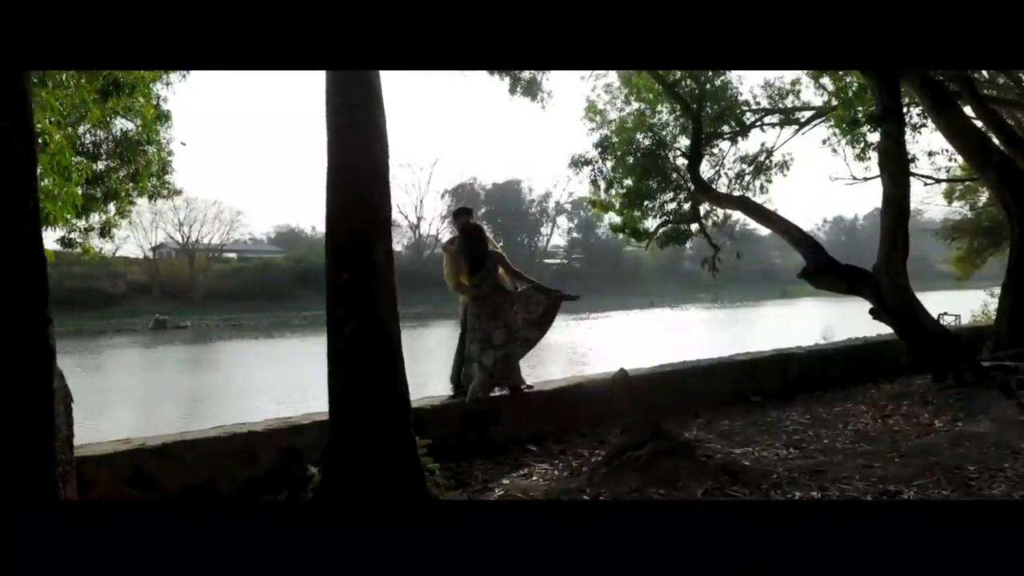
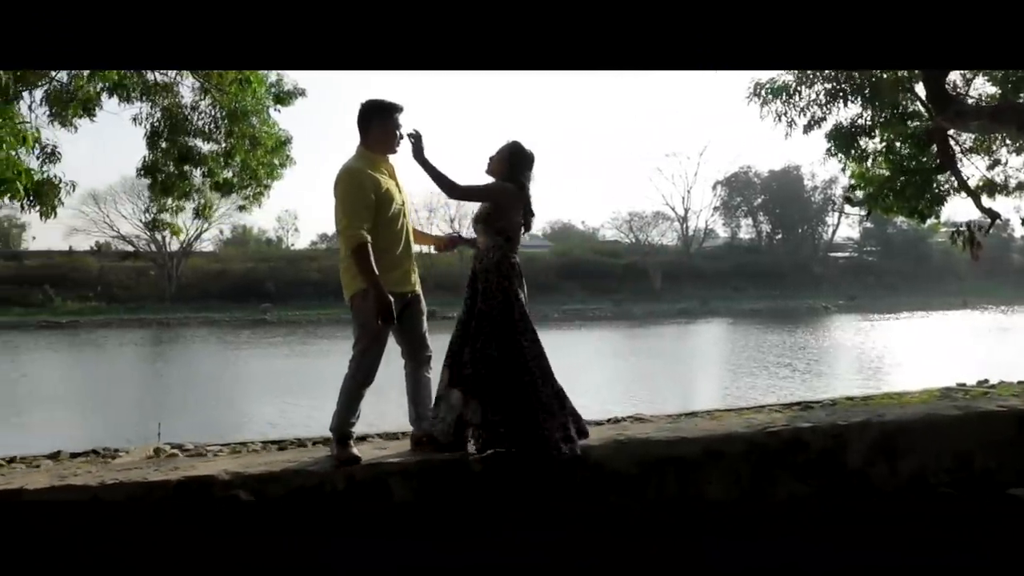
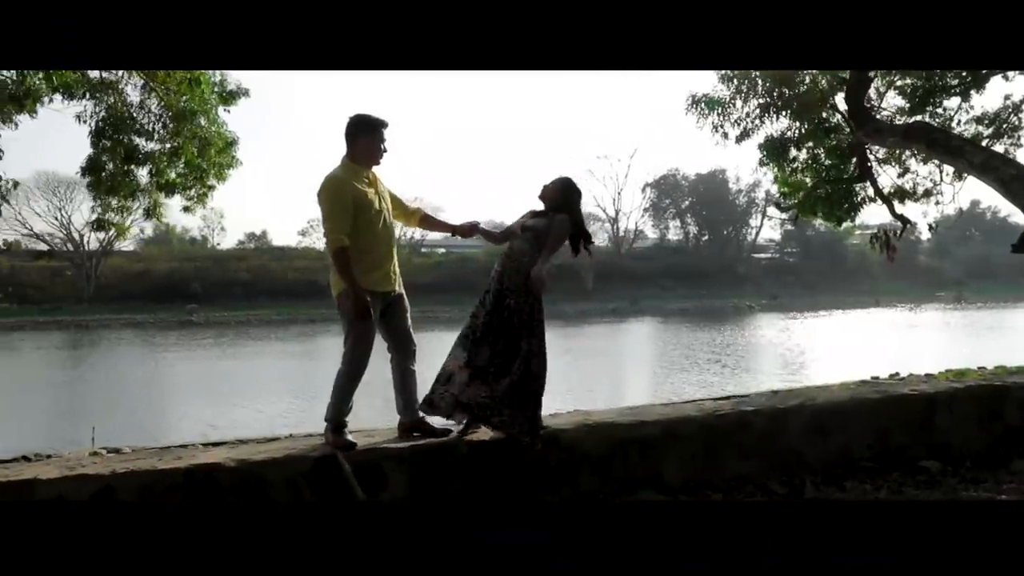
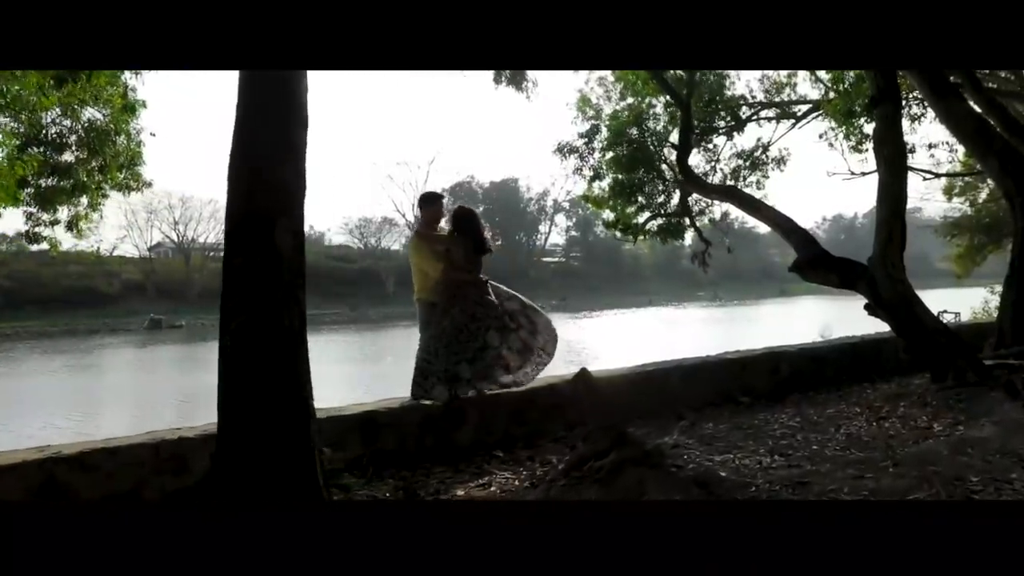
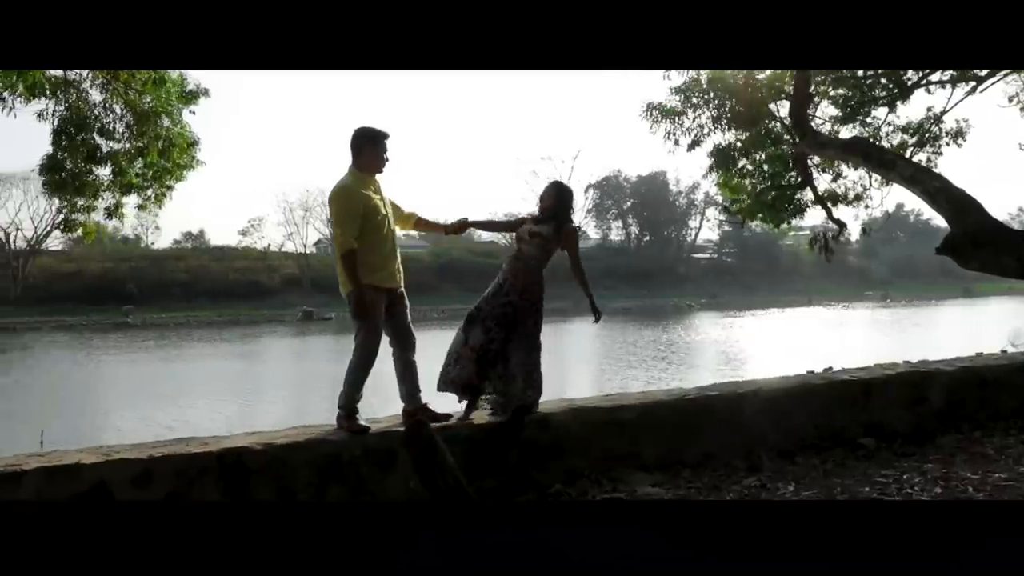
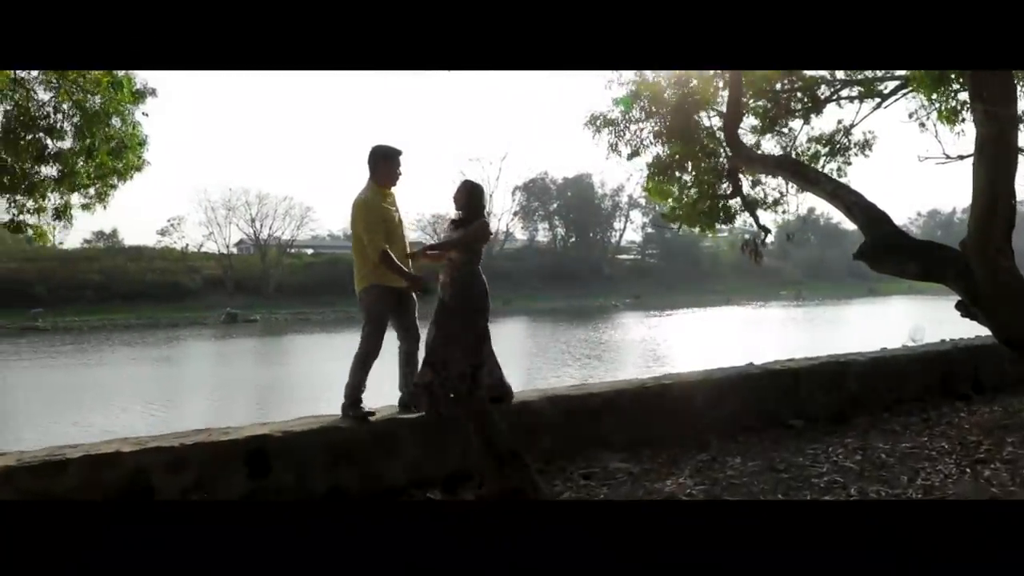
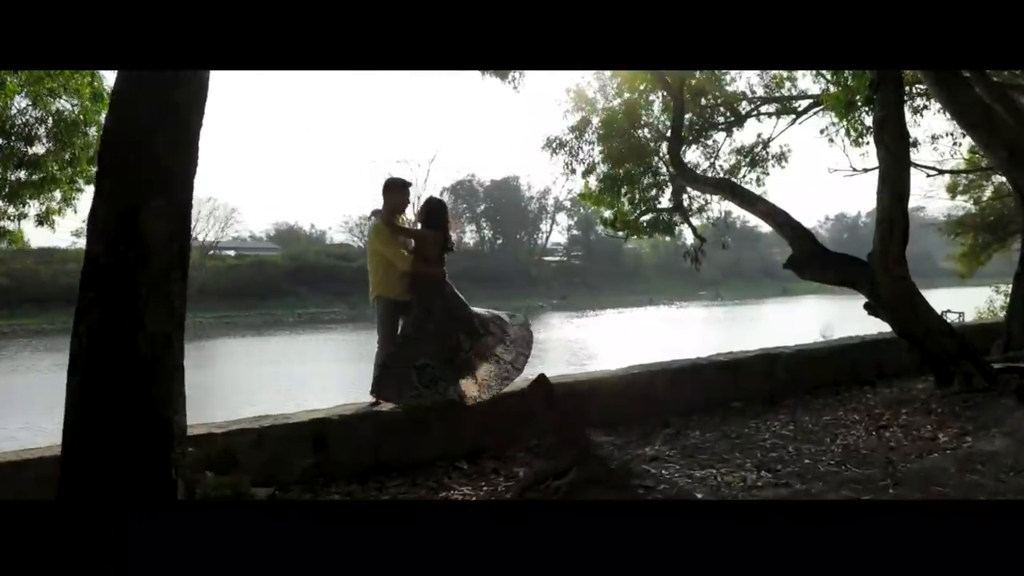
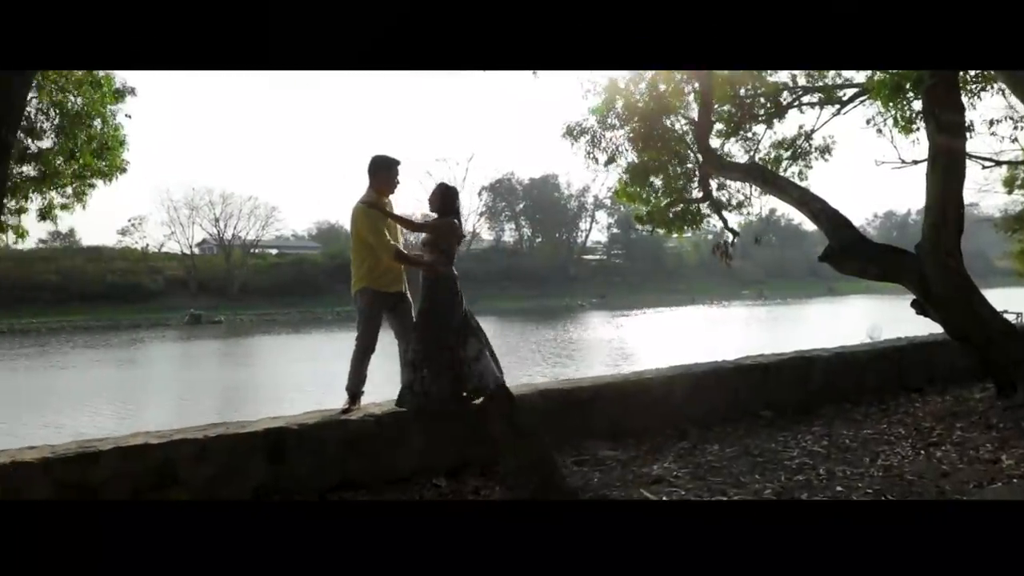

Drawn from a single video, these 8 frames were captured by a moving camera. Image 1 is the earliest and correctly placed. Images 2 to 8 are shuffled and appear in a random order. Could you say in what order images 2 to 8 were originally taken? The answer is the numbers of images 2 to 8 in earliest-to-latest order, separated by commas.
4, 7, 8, 6, 5, 3, 2
